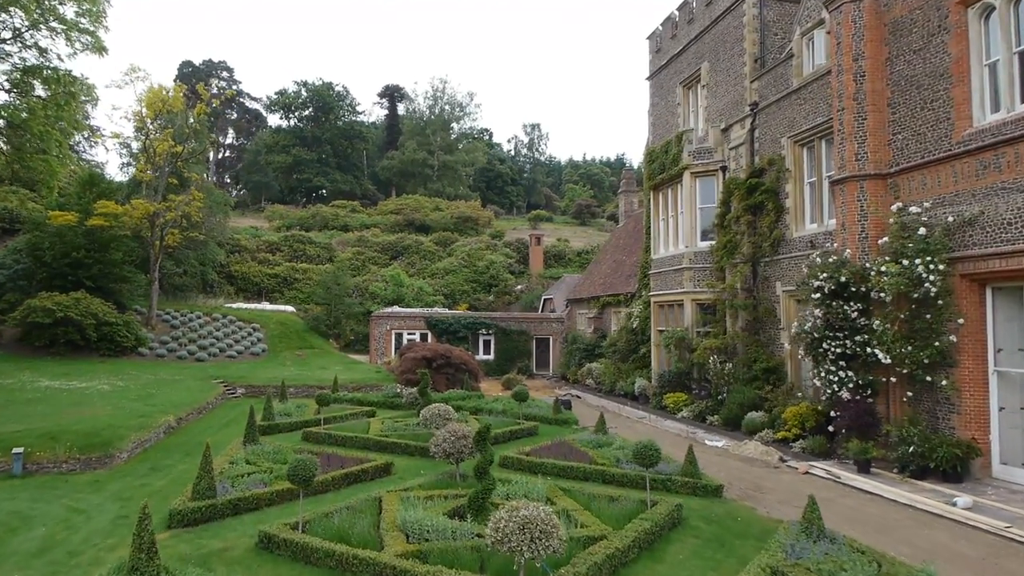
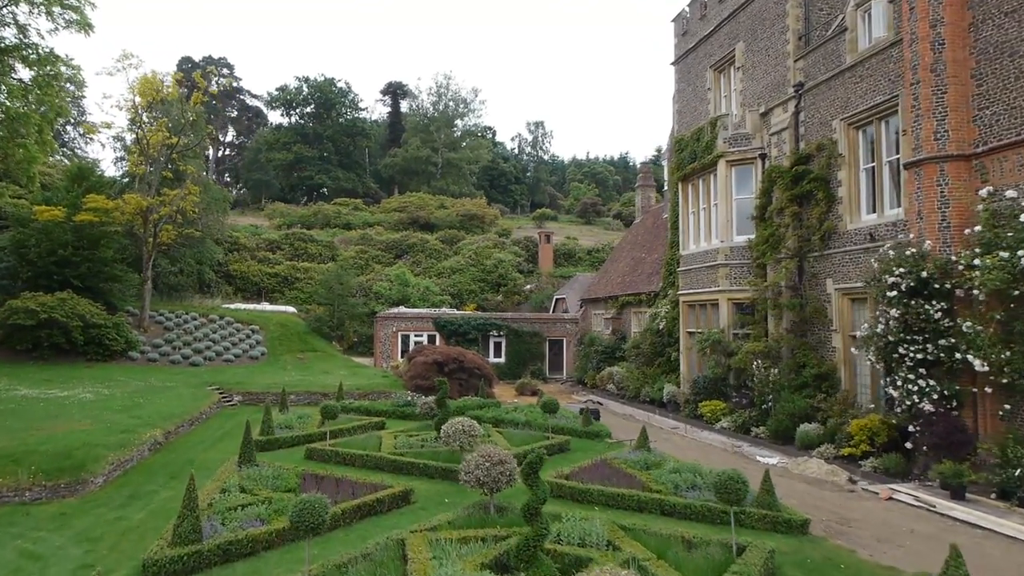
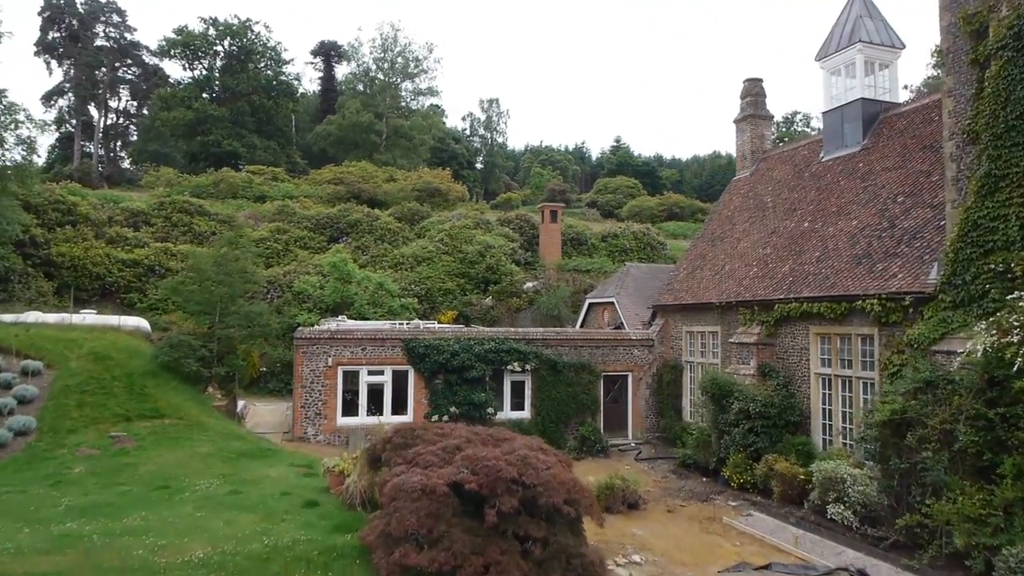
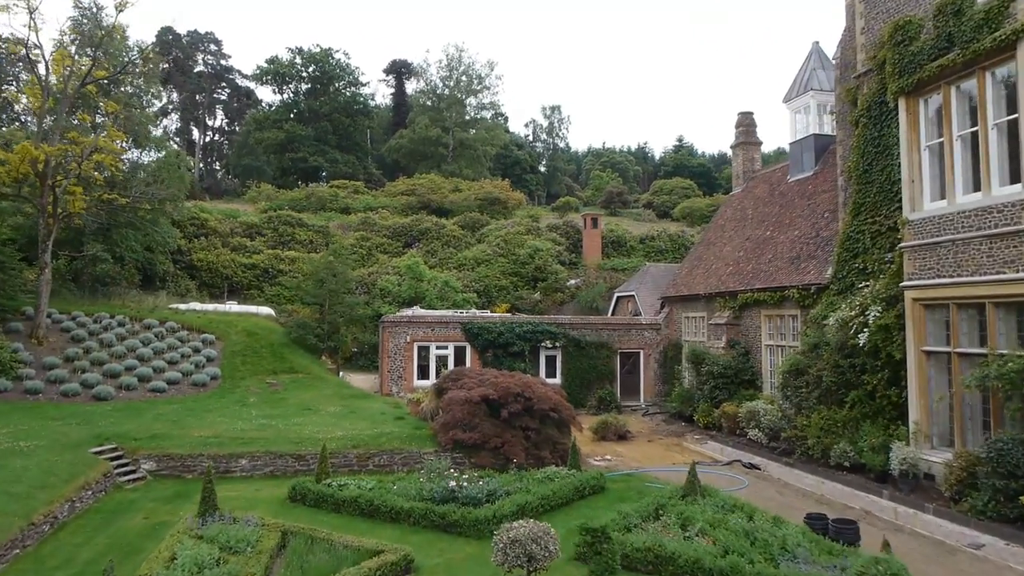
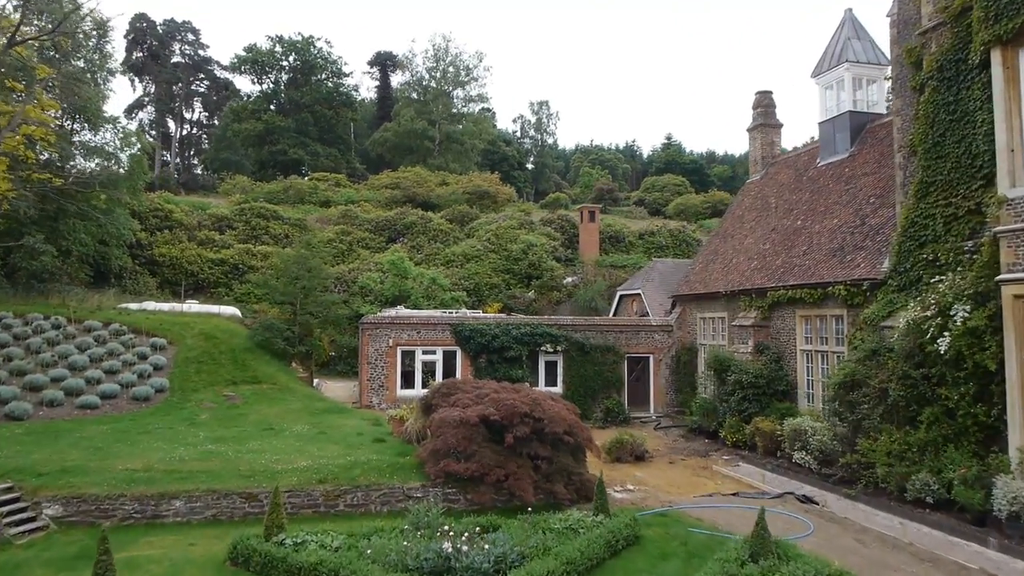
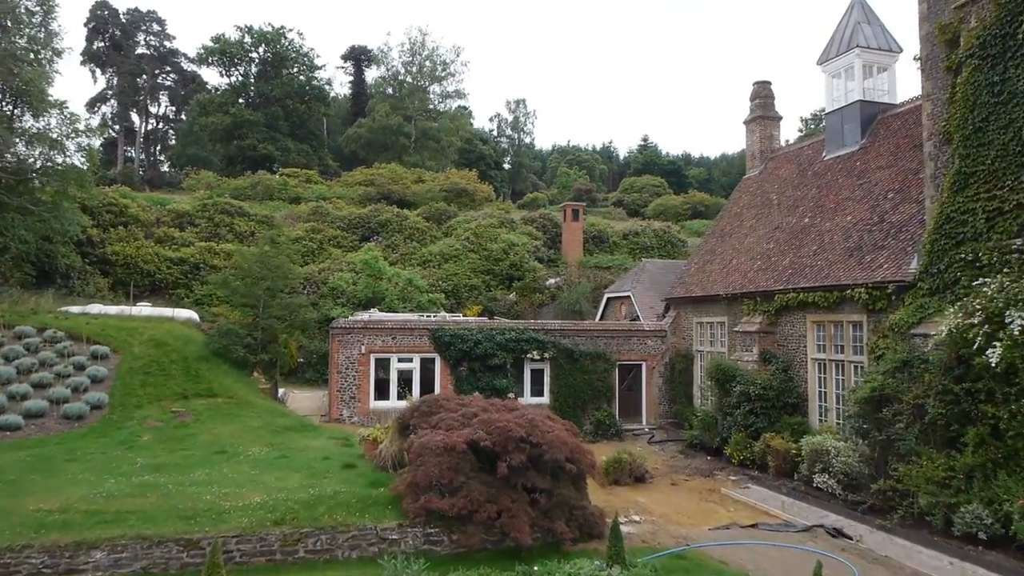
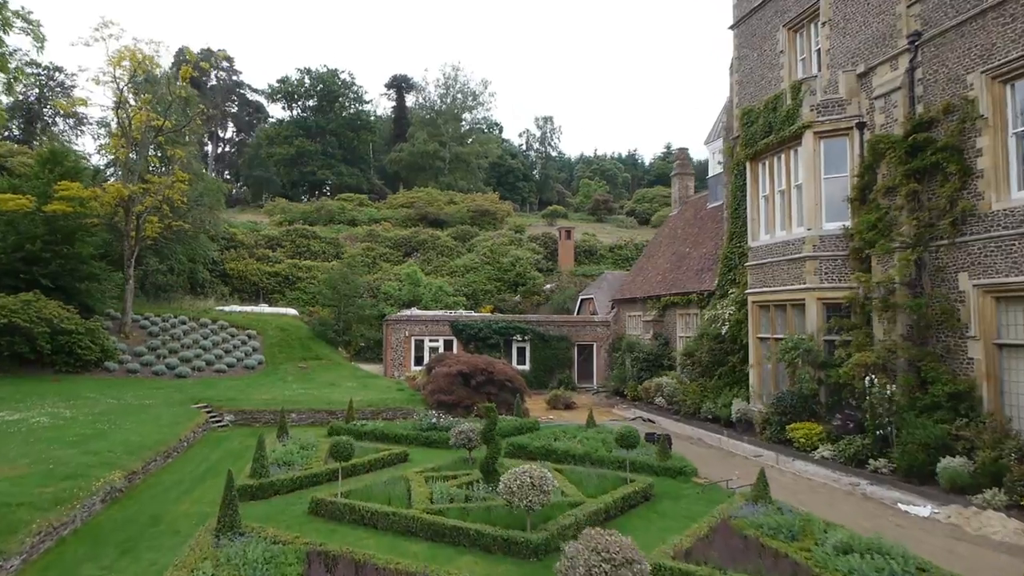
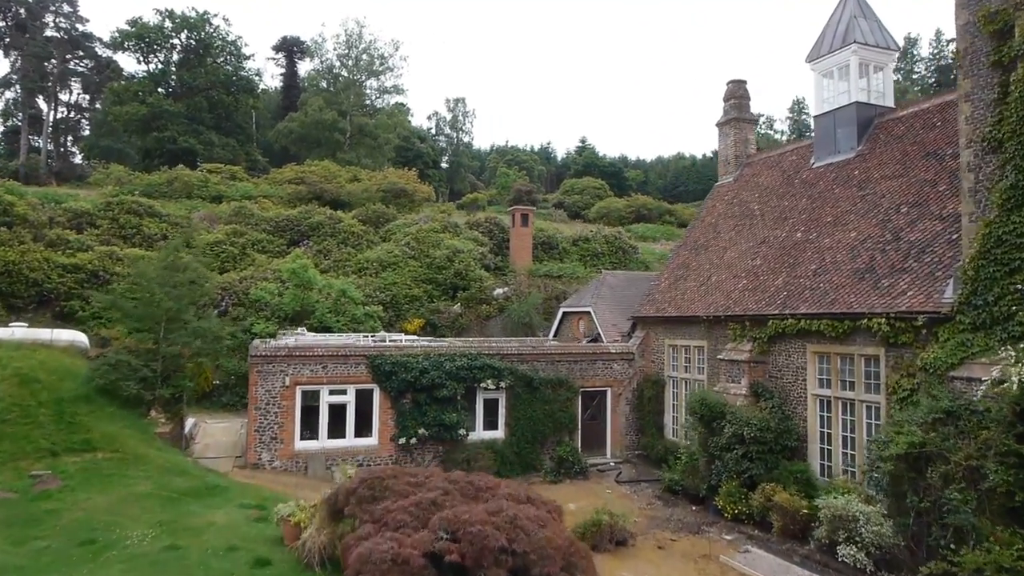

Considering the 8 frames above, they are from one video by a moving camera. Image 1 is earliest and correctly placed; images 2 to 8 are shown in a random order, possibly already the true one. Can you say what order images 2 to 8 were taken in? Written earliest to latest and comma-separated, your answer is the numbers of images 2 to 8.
2, 7, 4, 5, 6, 3, 8
